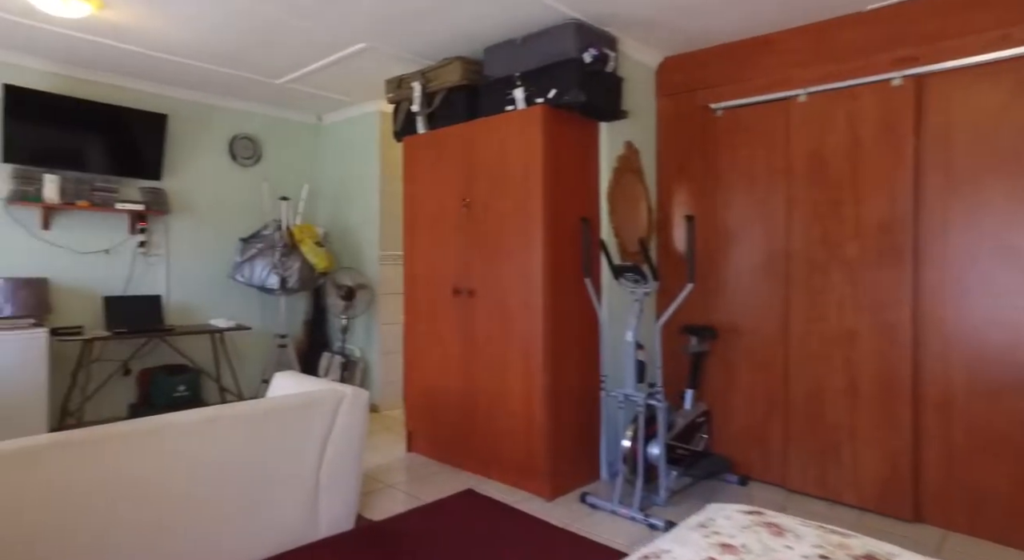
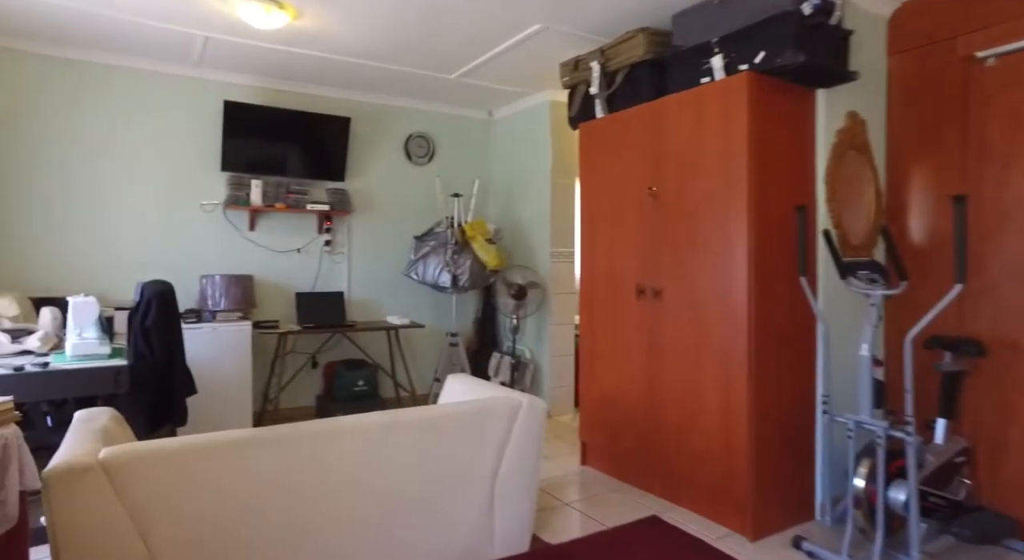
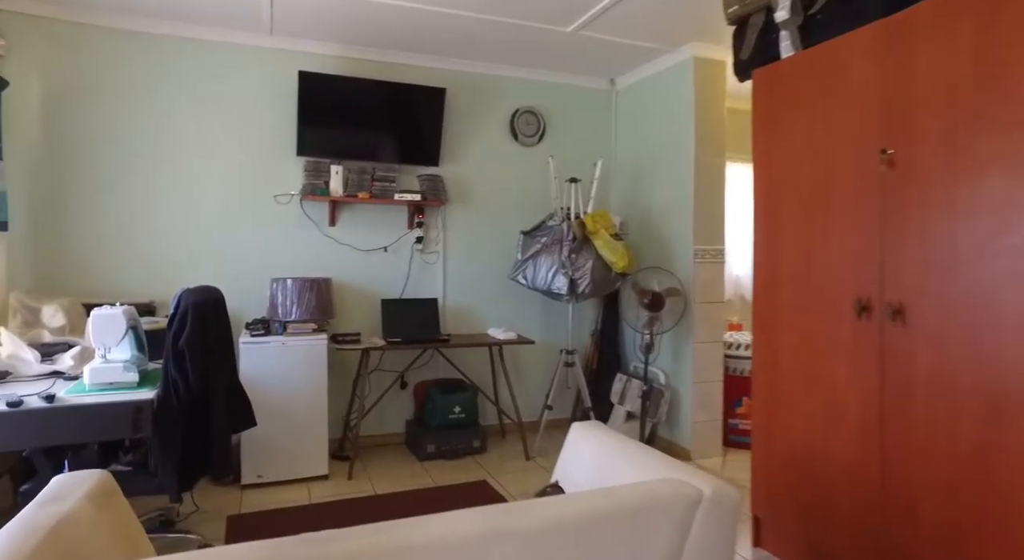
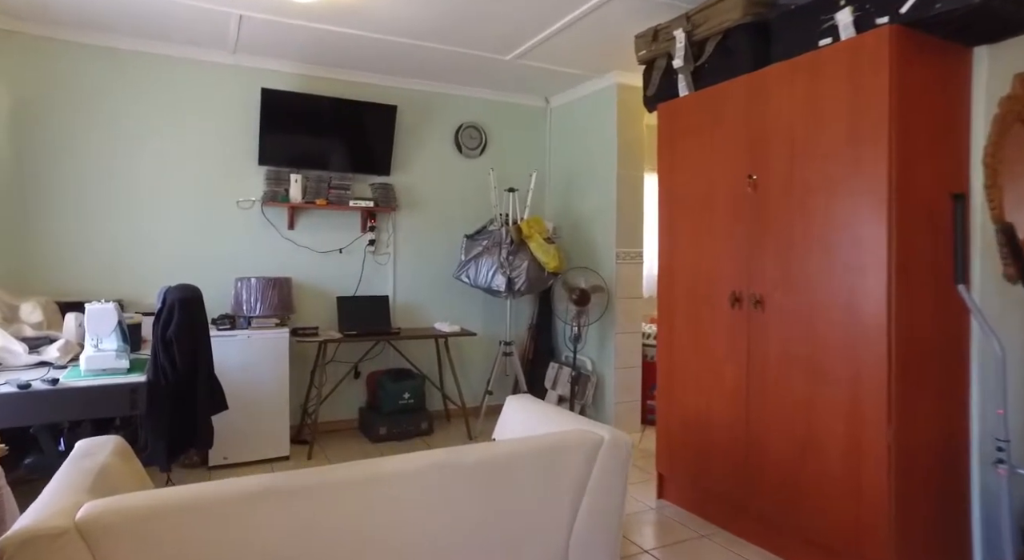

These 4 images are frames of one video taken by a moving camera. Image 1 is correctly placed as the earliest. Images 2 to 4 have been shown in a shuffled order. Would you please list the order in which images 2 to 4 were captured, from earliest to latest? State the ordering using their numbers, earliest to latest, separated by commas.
2, 4, 3
